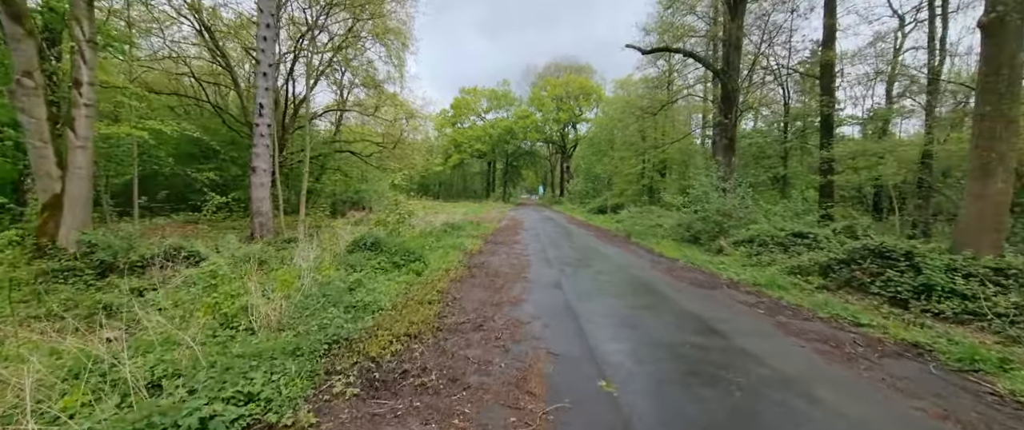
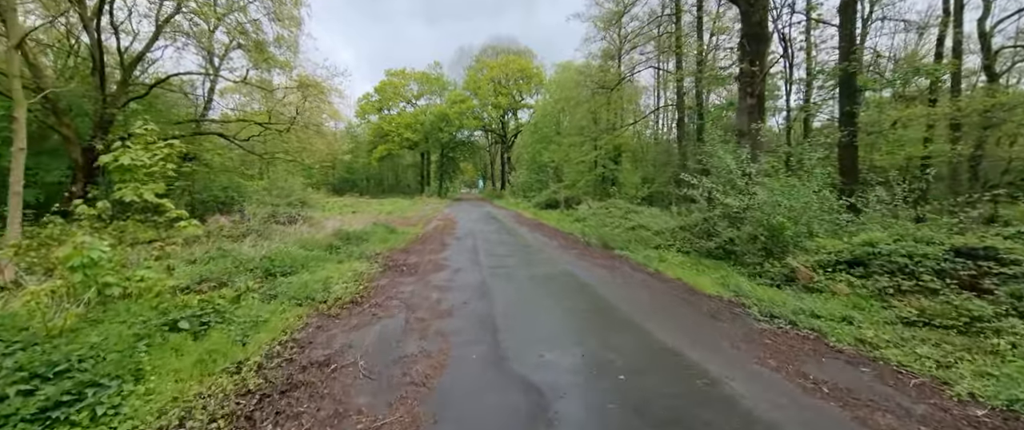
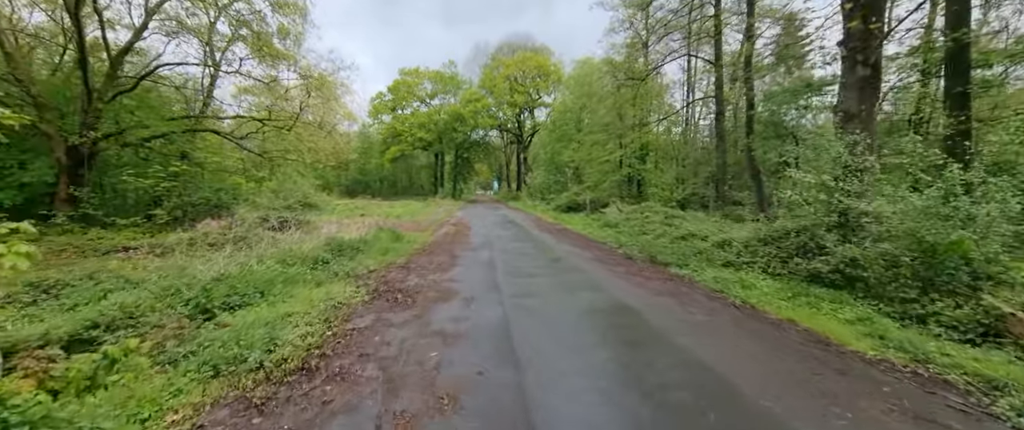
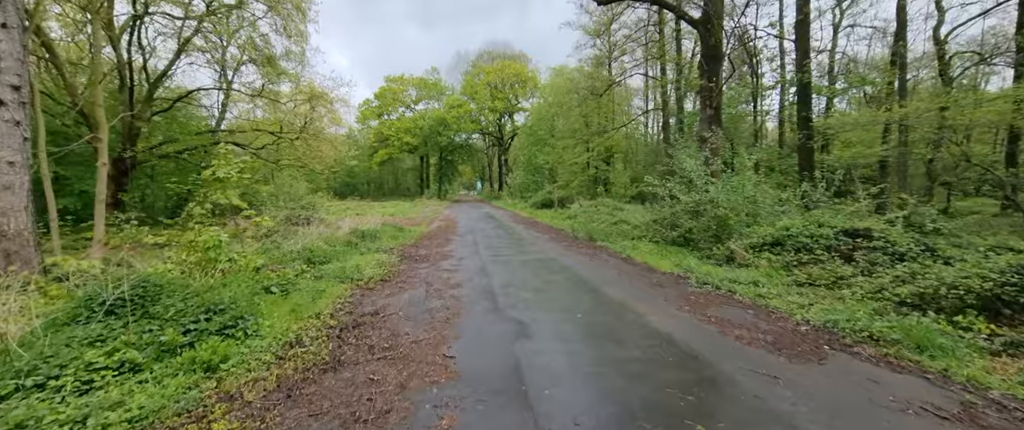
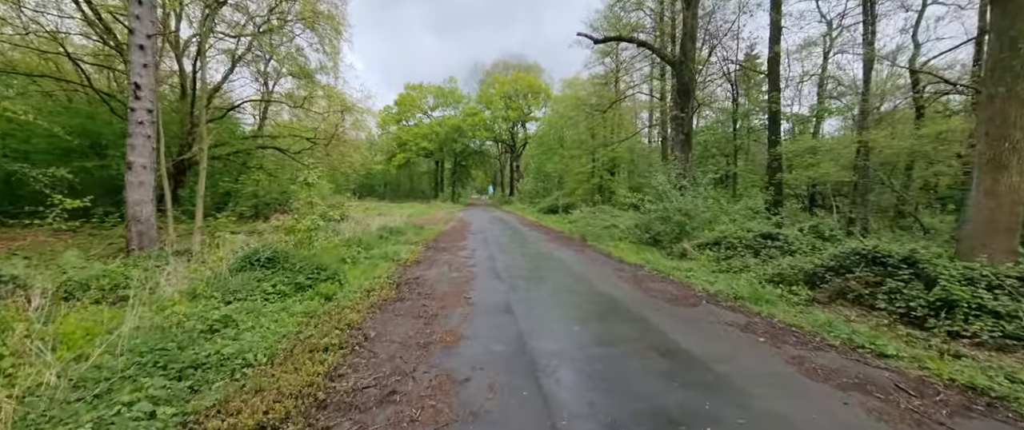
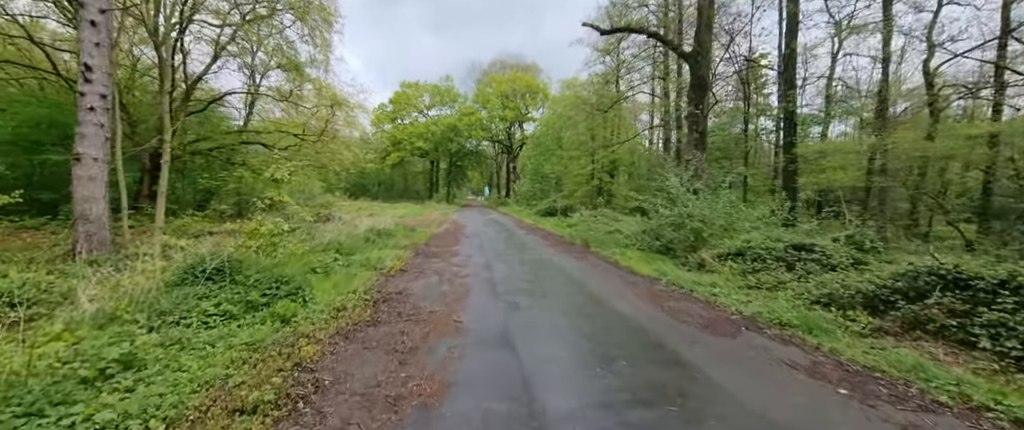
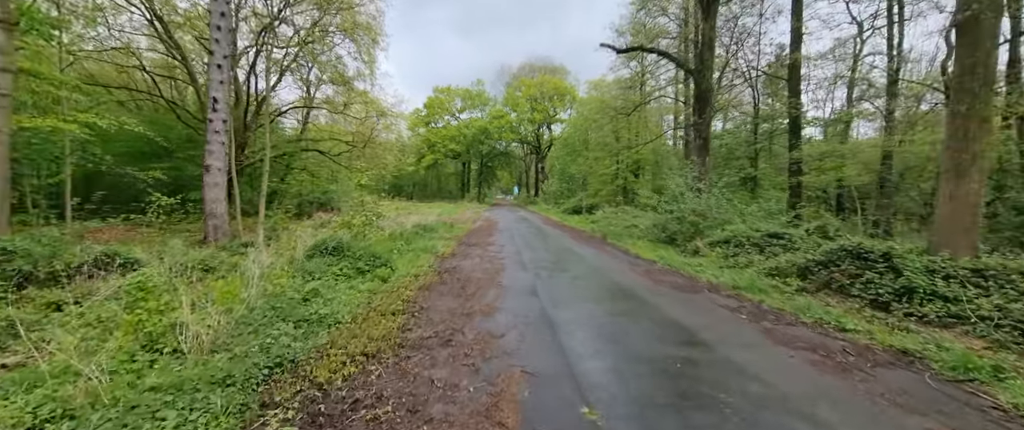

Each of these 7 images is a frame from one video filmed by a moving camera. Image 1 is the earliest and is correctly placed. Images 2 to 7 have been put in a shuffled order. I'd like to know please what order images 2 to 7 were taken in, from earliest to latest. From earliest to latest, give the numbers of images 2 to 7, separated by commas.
7, 5, 6, 4, 2, 3
